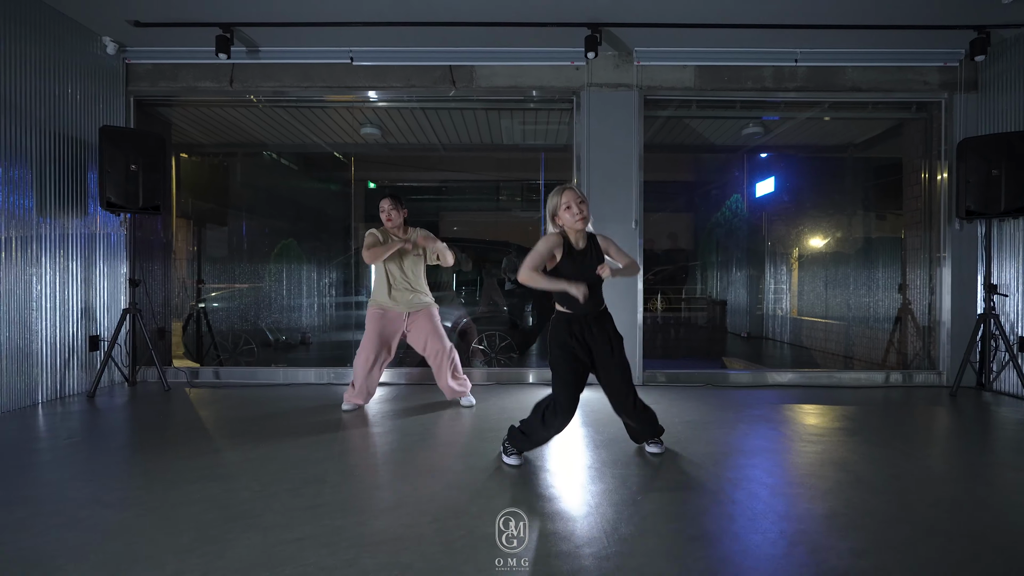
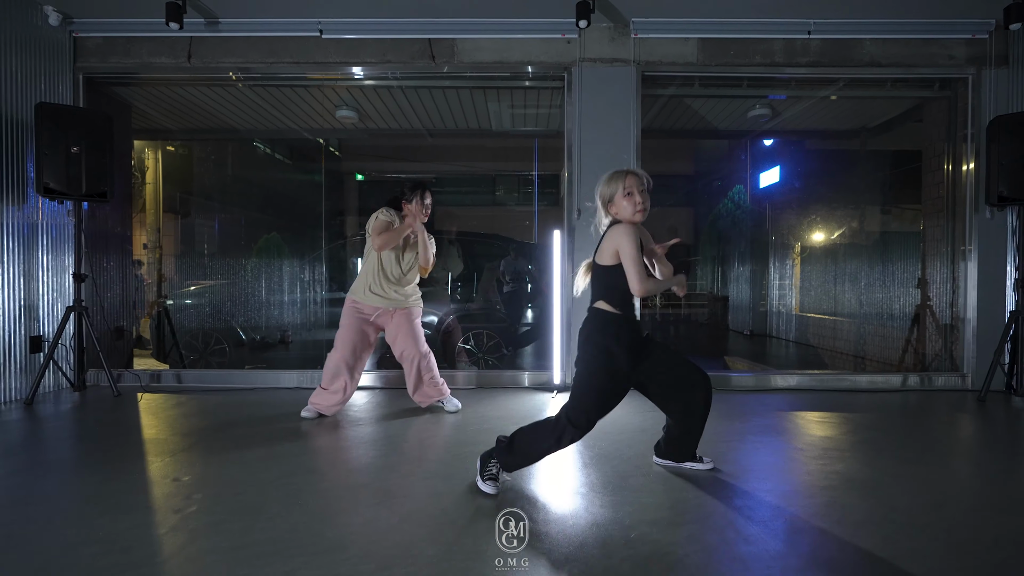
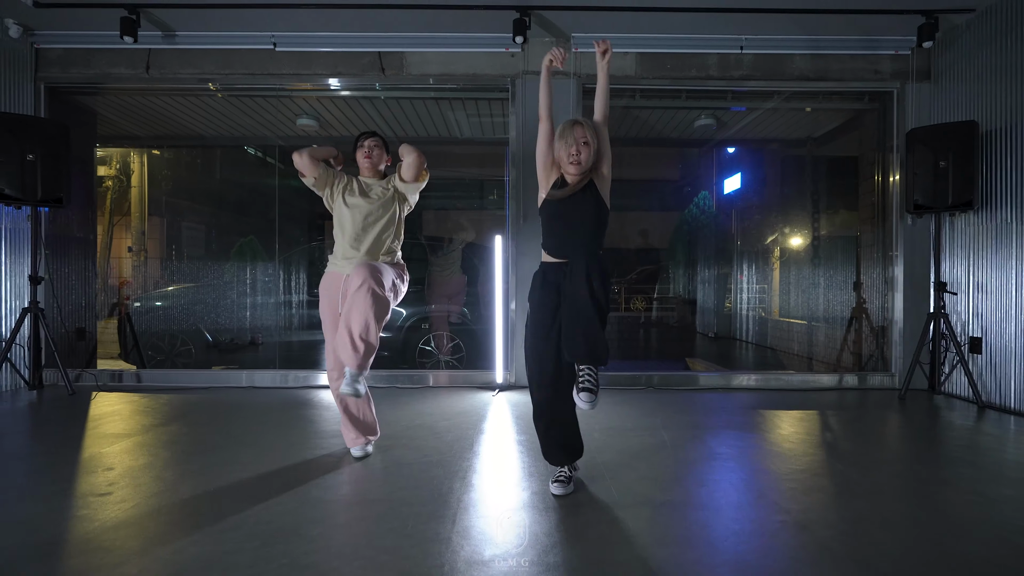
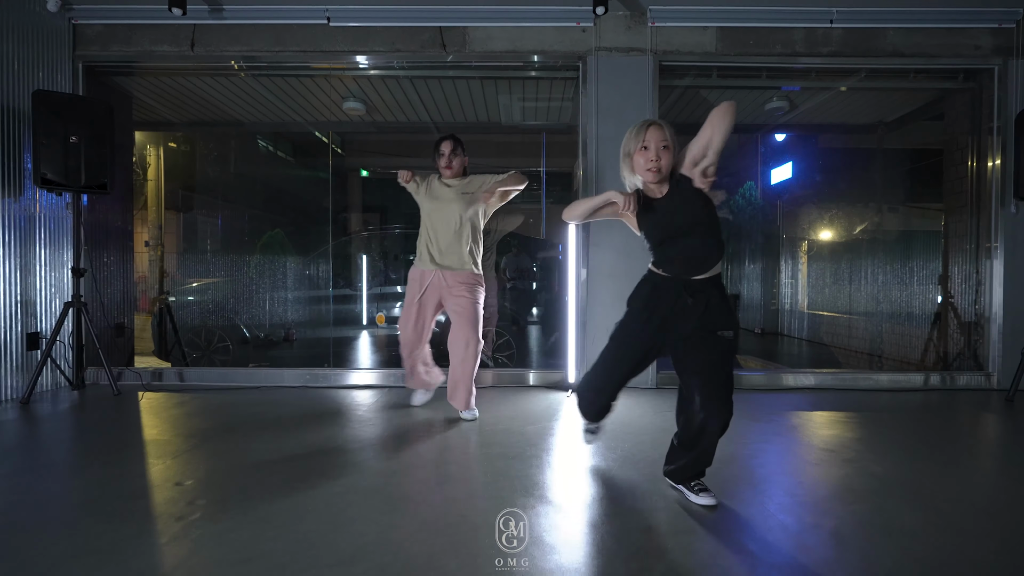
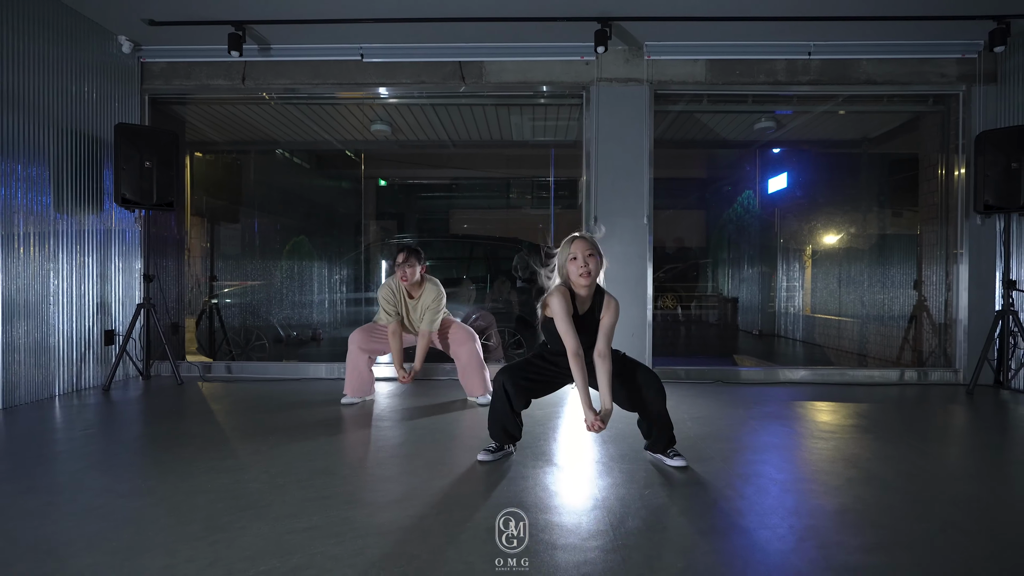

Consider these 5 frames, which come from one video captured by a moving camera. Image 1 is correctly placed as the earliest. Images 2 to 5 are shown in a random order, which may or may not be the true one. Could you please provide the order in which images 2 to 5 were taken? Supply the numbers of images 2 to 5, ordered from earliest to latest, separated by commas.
2, 5, 4, 3
